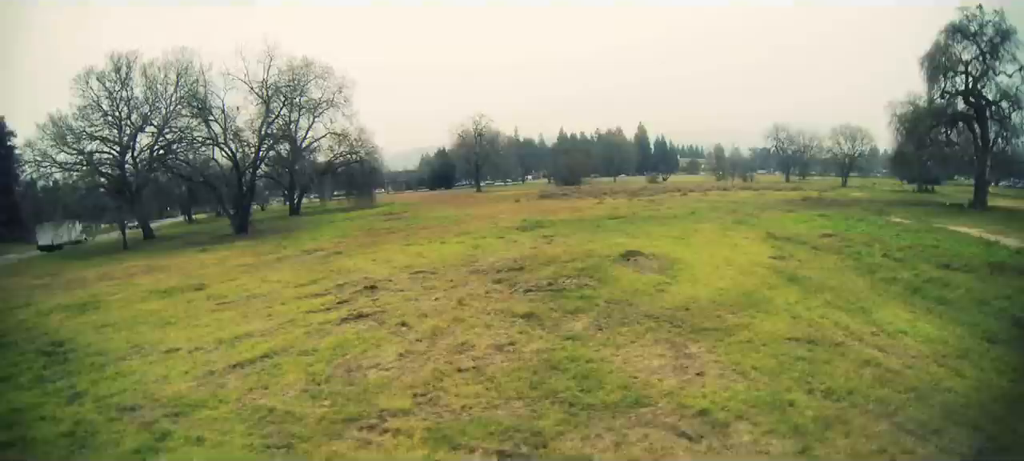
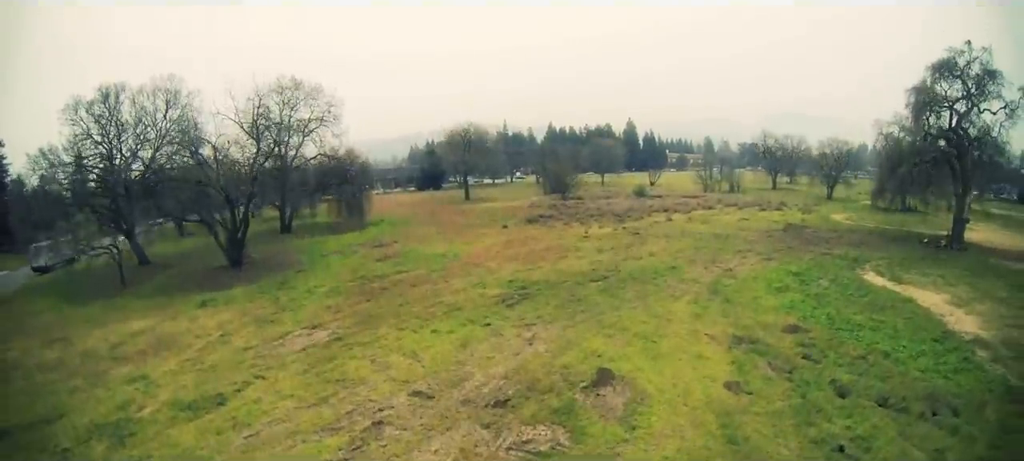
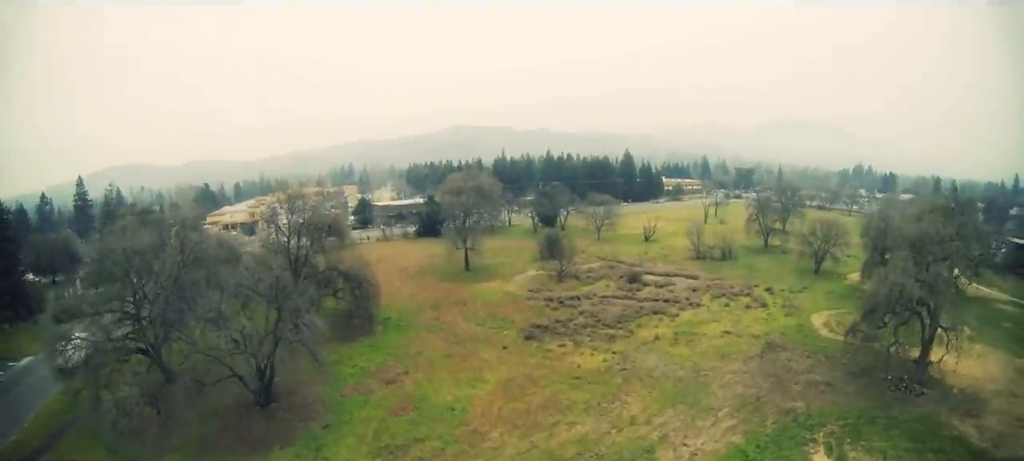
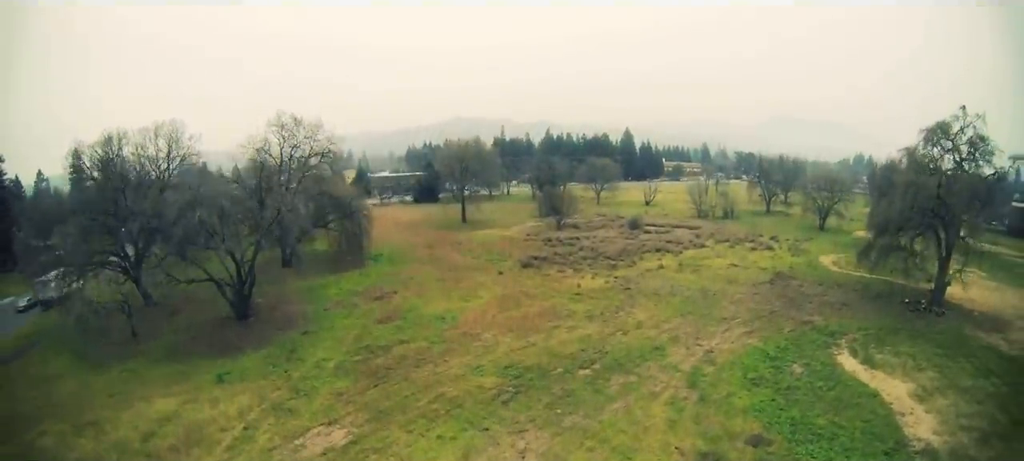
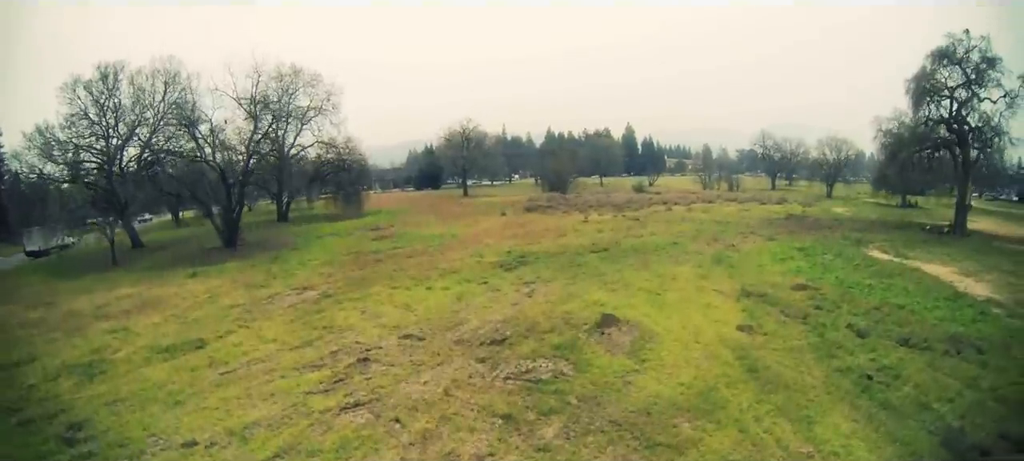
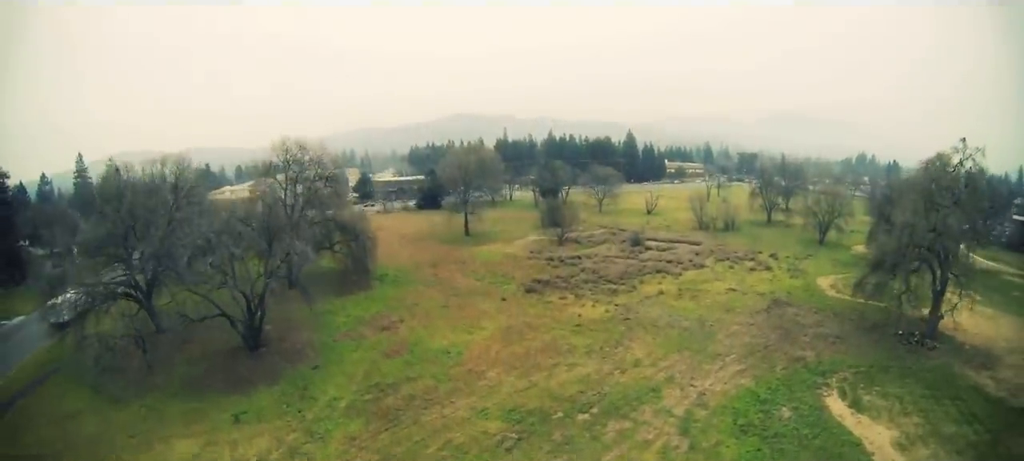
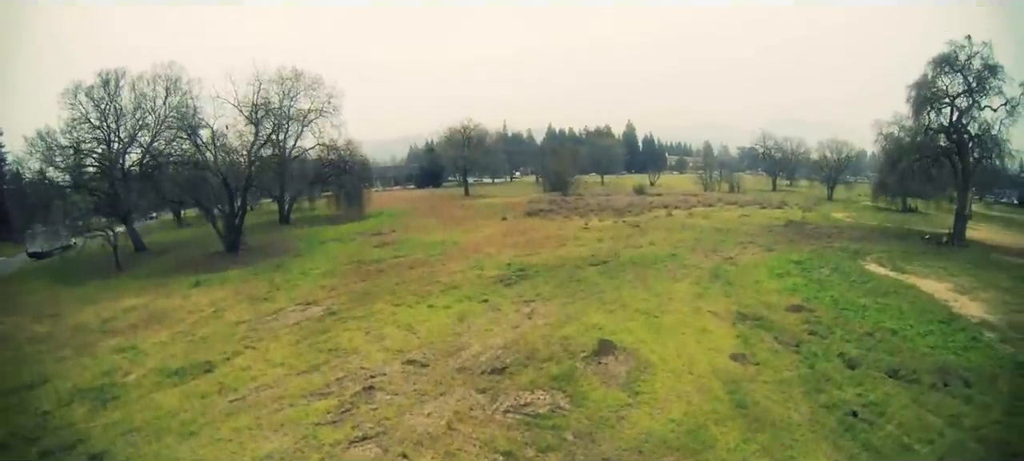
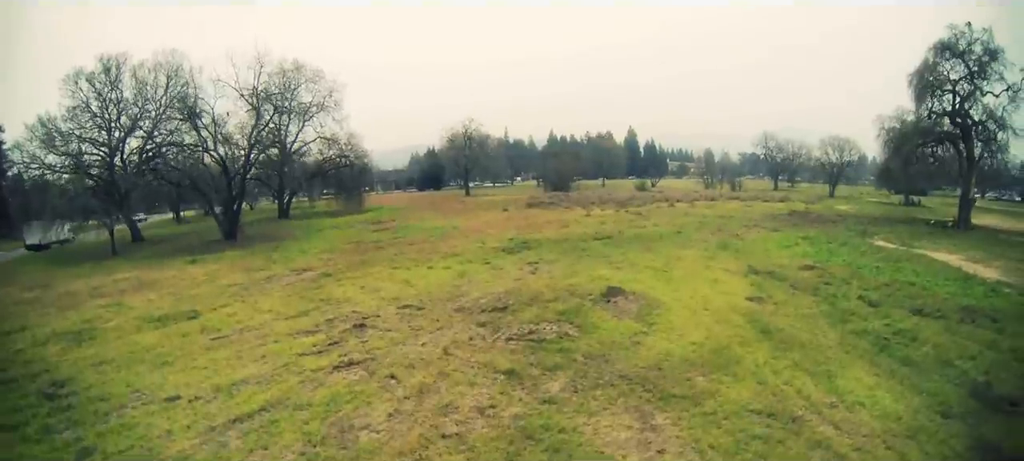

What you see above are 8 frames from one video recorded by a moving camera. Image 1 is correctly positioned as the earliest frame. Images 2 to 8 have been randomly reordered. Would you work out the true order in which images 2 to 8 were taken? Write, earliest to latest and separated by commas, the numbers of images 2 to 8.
8, 5, 7, 2, 4, 6, 3
